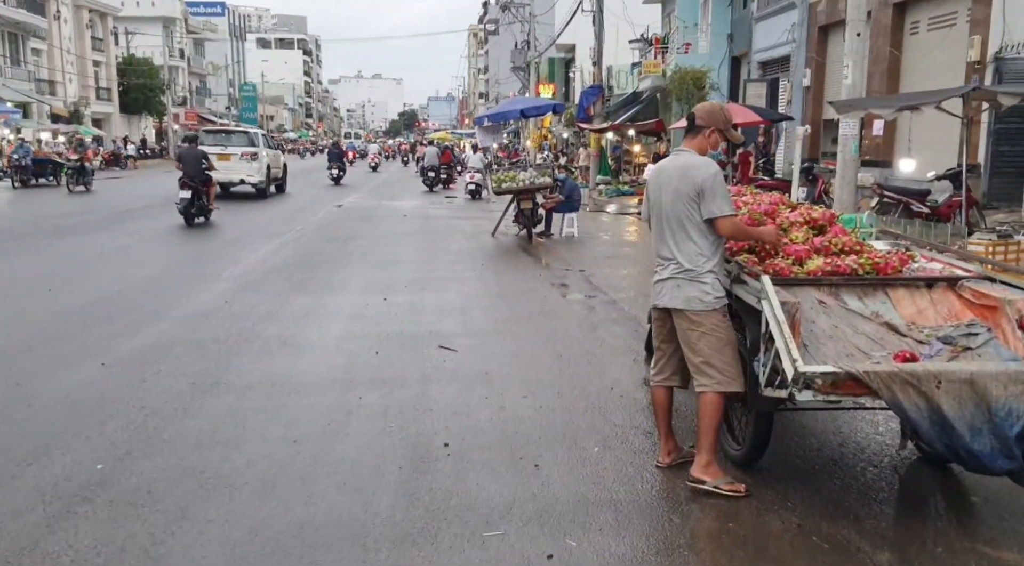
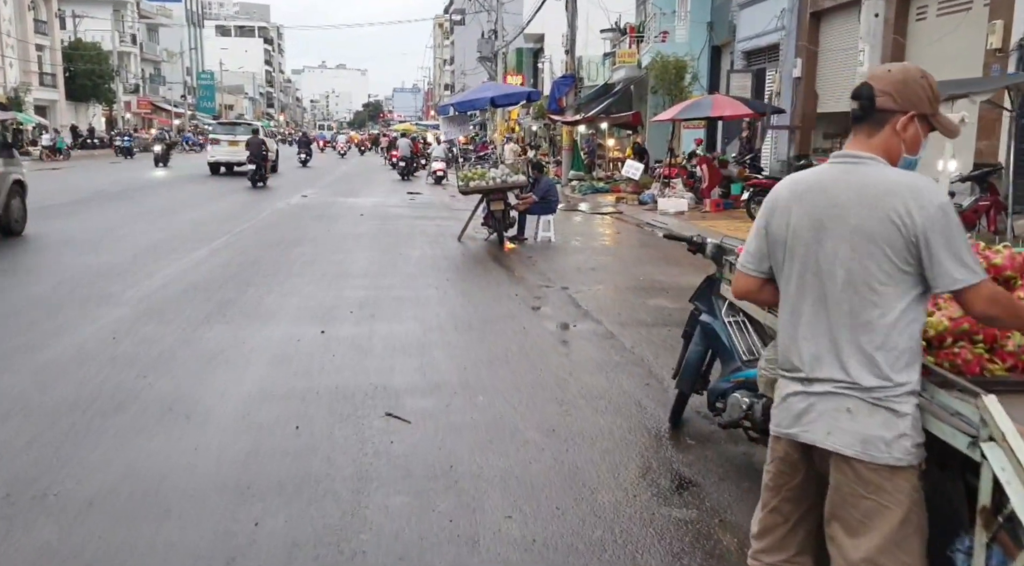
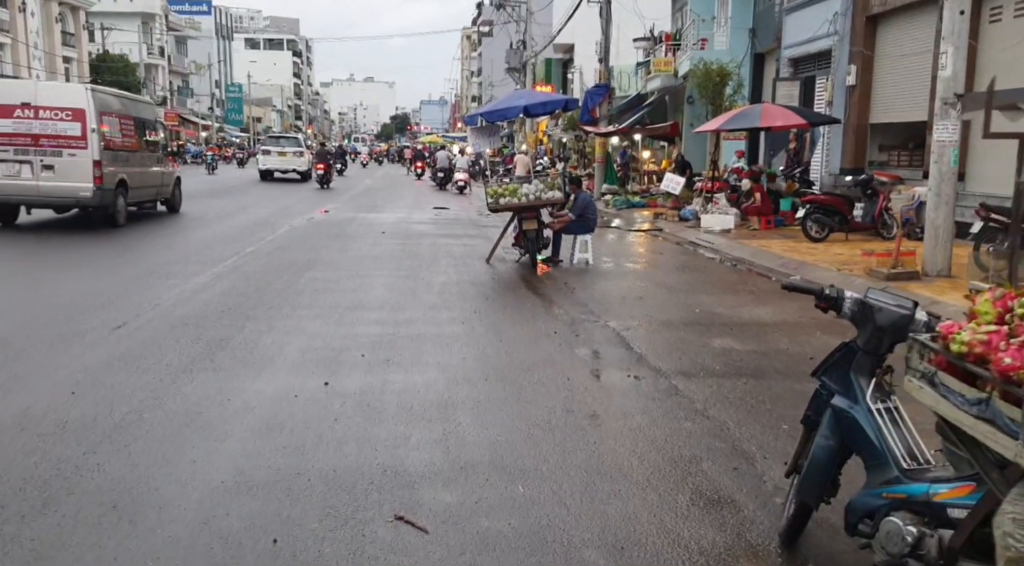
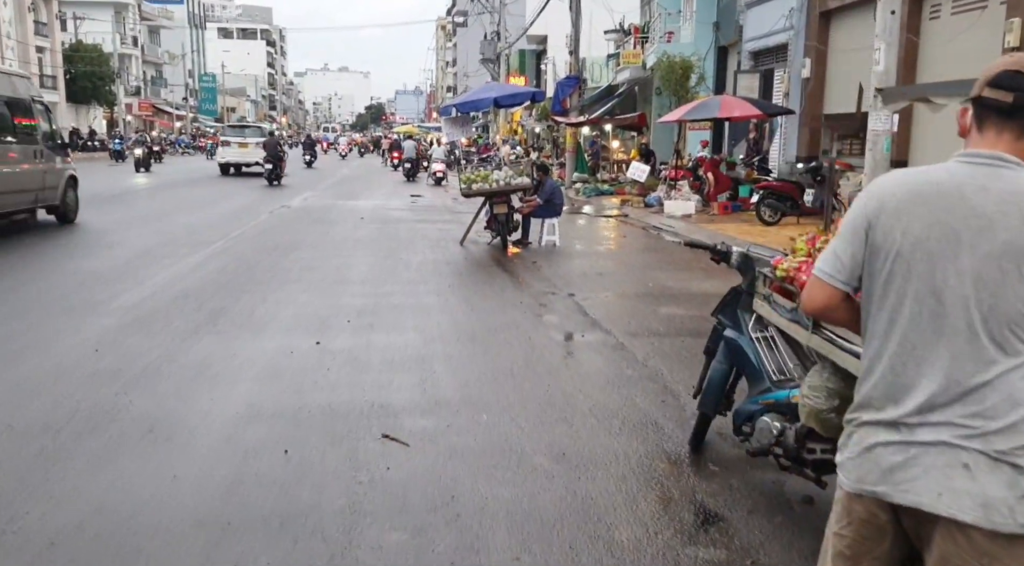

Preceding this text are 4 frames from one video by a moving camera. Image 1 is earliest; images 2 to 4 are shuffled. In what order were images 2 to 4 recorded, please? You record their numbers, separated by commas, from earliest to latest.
2, 4, 3
